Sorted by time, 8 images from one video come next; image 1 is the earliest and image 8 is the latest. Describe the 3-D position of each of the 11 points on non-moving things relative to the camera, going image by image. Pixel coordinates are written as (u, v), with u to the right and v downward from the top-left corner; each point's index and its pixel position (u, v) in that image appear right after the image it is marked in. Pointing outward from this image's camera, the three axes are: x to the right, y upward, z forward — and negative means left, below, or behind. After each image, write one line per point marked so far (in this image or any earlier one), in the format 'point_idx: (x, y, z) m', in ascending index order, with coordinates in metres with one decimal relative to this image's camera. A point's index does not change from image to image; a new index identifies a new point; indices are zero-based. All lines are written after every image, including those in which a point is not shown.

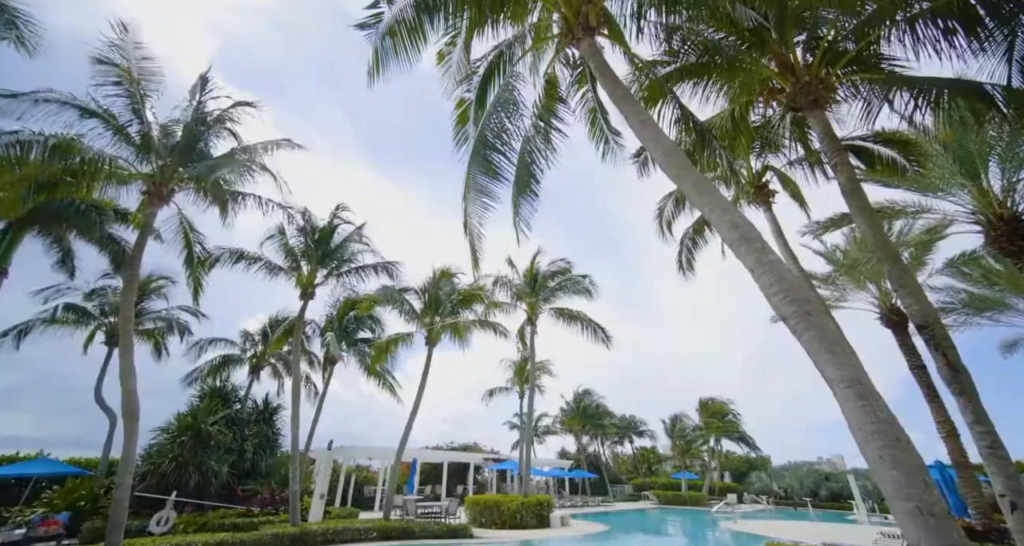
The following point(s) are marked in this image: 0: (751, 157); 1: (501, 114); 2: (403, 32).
0: (+5.6, +2.7, +10.8) m
1: (-0.3, +2.6, +7.6) m
2: (-1.8, +3.3, +6.8) m
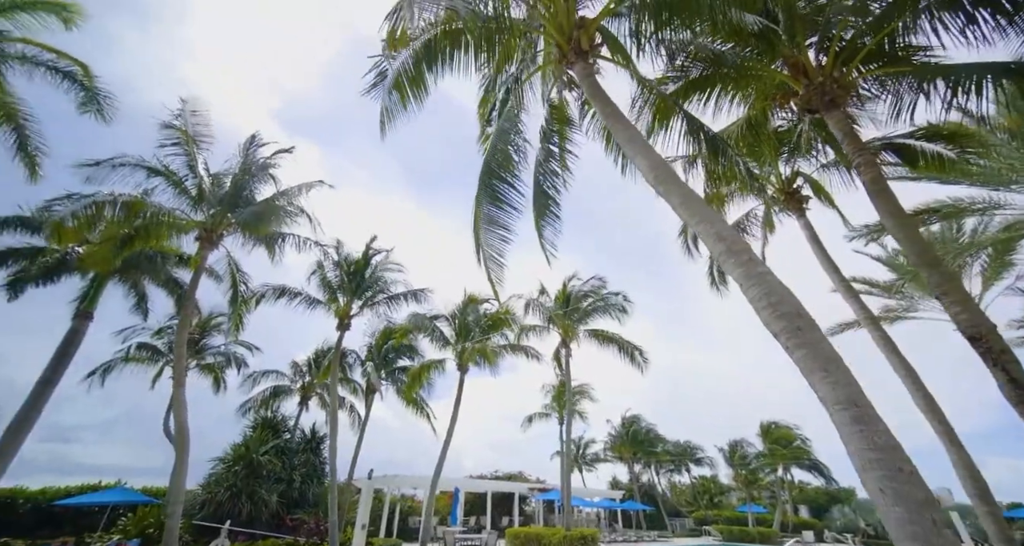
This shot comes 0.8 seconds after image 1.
0: (+6.1, +2.5, +10.4) m
1: (-0.2, +2.2, +7.9) m
2: (-1.8, +2.9, +7.4) m
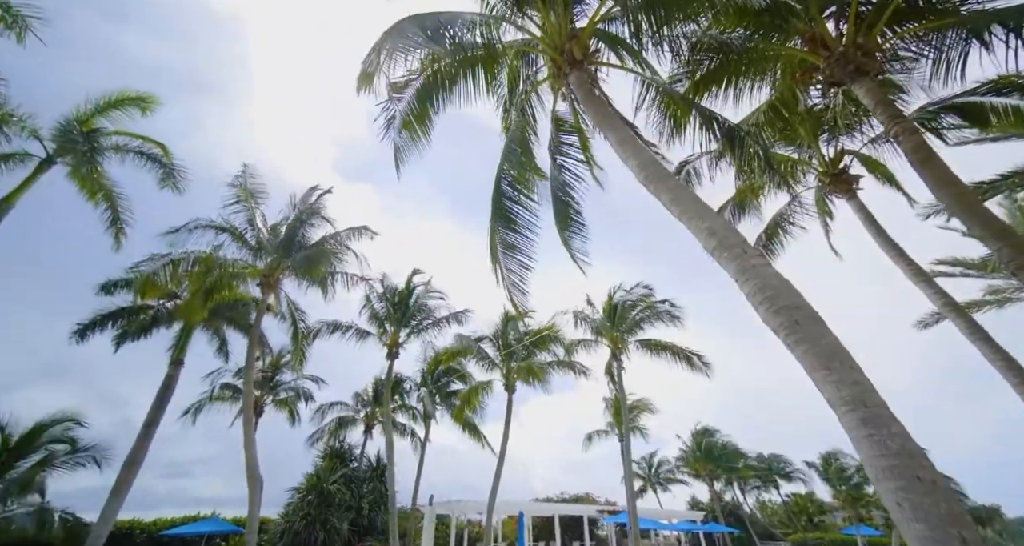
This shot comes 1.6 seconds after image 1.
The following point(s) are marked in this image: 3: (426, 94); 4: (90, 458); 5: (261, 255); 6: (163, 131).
0: (+6.5, +2.7, +9.7) m
1: (0.0, +1.9, +8.1) m
2: (-1.7, +2.5, +7.8) m
3: (-1.4, +2.9, +7.6) m
4: (-14.4, -6.1, +15.2) m
5: (-6.1, +0.5, +11.1) m
6: (-9.6, +3.9, +12.6) m
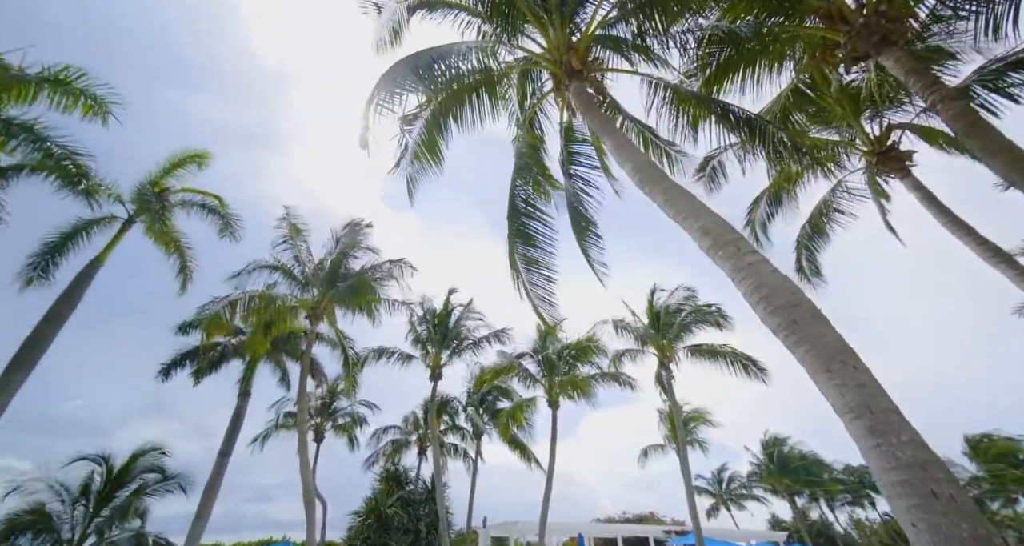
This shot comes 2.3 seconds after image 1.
0: (+6.8, +2.9, +8.9) m
1: (+0.2, +1.6, +8.2) m
2: (-1.6, +2.1, +8.2) m
3: (-1.3, +2.6, +7.9) m
4: (-12.4, -7.8, +16.8) m
5: (-5.3, -0.3, +11.9) m
6: (-8.8, +2.7, +14.0) m
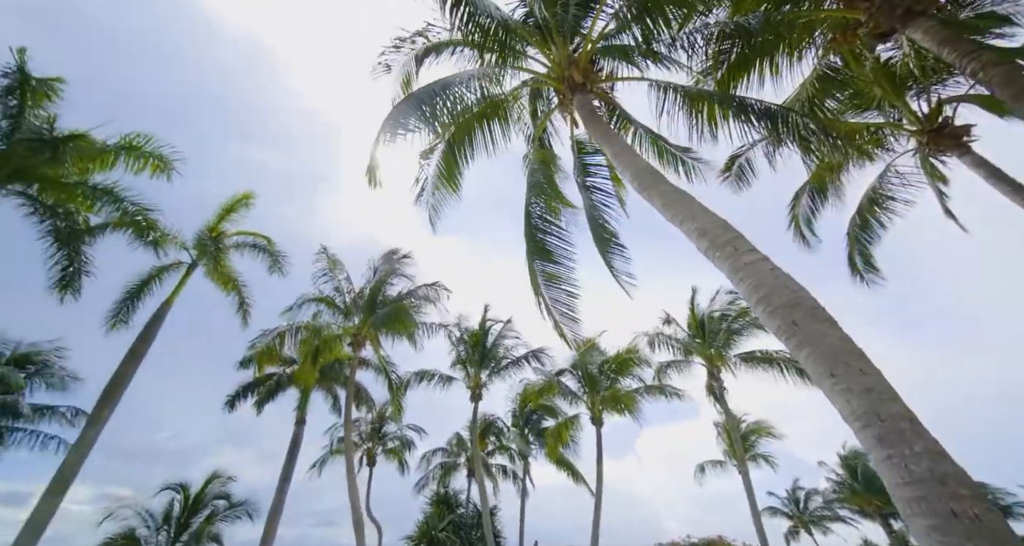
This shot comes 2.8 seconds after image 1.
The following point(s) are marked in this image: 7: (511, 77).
0: (+7.0, +3.1, +8.2) m
1: (+0.5, +1.3, +8.2) m
2: (-1.3, +1.7, +8.4) m
3: (-1.1, +2.2, +8.1) m
4: (-10.3, -9.2, +17.8) m
5: (-4.4, -1.1, +12.4) m
6: (-7.8, +1.6, +15.1) m
7: (0.0, +3.4, +8.2) m
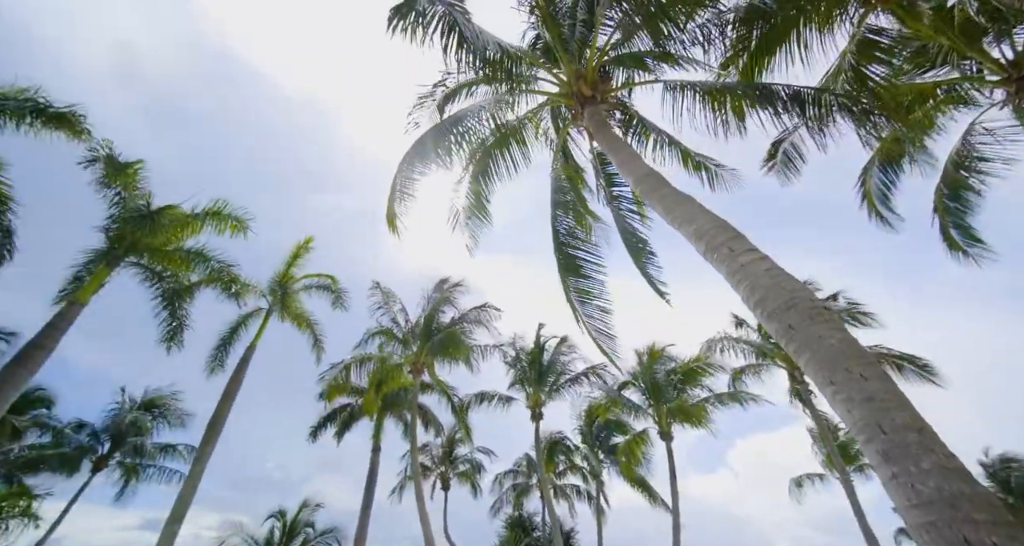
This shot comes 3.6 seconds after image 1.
0: (+7.2, +3.5, +7.1) m
1: (+0.9, +1.1, +8.1) m
2: (-0.8, +1.2, +8.6) m
3: (-0.8, +1.7, +8.3) m
4: (-6.9, -10.8, +19.0) m
5: (-2.8, -2.0, +13.0) m
6: (-6.0, +0.3, +16.3) m
7: (+0.3, +3.1, +8.2) m
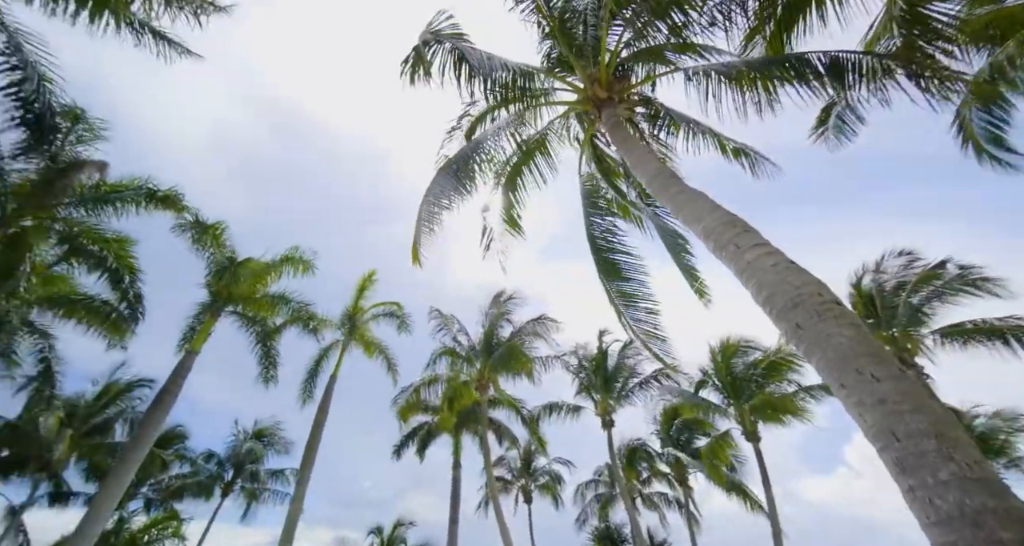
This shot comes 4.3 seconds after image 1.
0: (+7.1, +4.1, +5.8) m
1: (+1.5, +1.0, +7.8) m
2: (-0.1, +0.9, +8.6) m
3: (-0.2, +1.4, +8.3) m
4: (-2.9, -11.7, +19.6) m
5: (-1.0, -2.5, +13.2) m
6: (-3.8, -0.6, +17.1) m
7: (+0.6, +2.9, +8.1) m
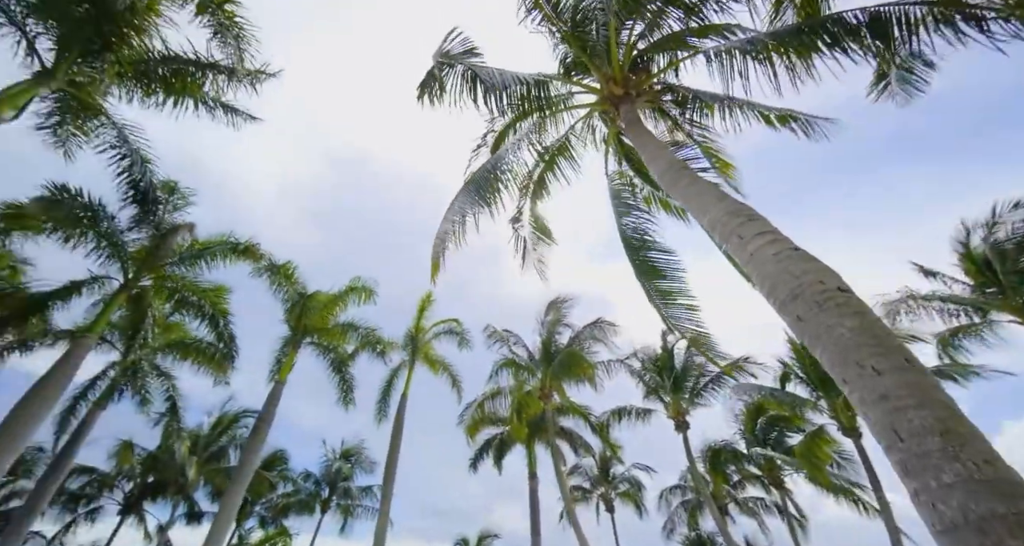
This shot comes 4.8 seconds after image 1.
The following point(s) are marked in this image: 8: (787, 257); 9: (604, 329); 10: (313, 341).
0: (+6.7, +4.7, +4.3) m
1: (+1.9, +1.0, +7.3) m
2: (+0.5, +0.7, +8.4) m
3: (+0.3, +1.2, +8.1) m
4: (+1.1, -12.0, +19.6) m
5: (+0.8, -2.7, +13.0) m
6: (-1.5, -1.1, +17.3) m
7: (+0.9, +2.8, +7.7) m
8: (+1.8, +0.1, +3.0) m
9: (+2.4, -1.4, +11.9) m
10: (-6.4, -2.2, +14.6) m
